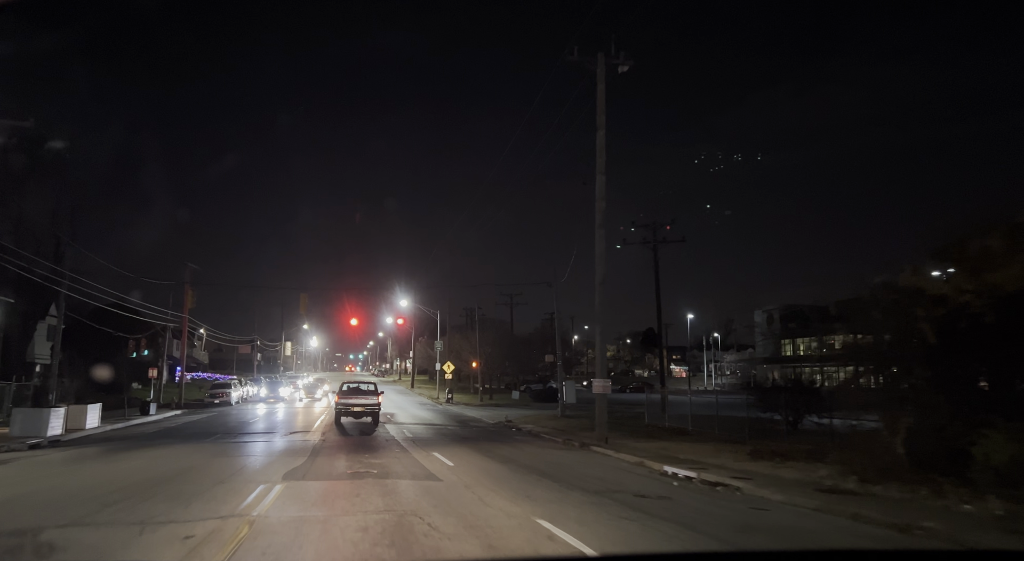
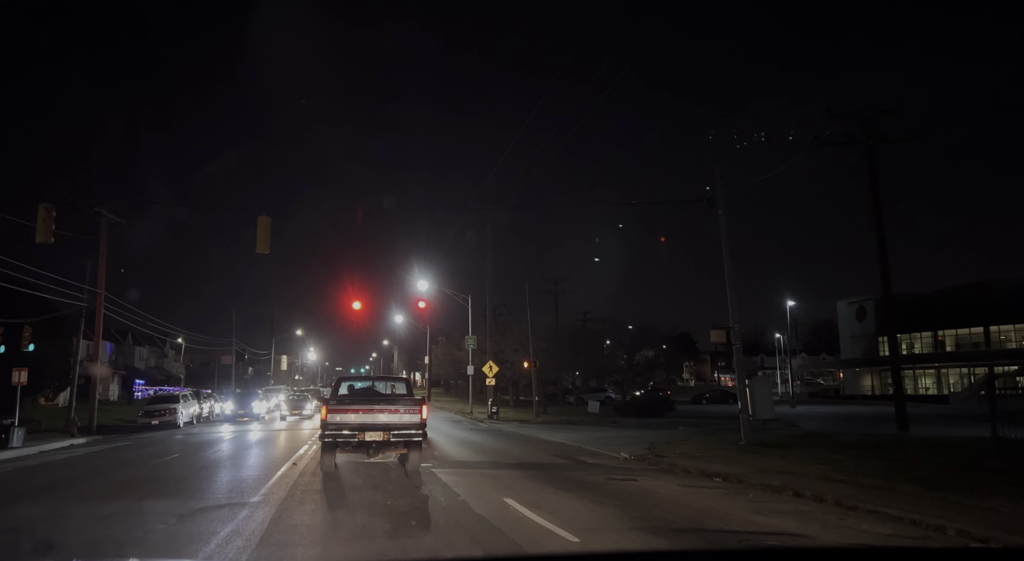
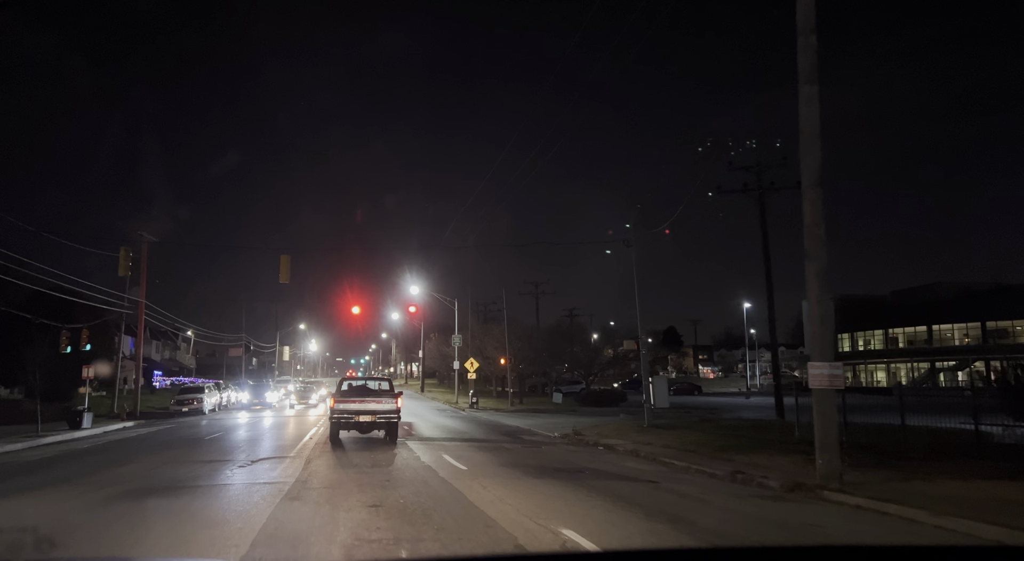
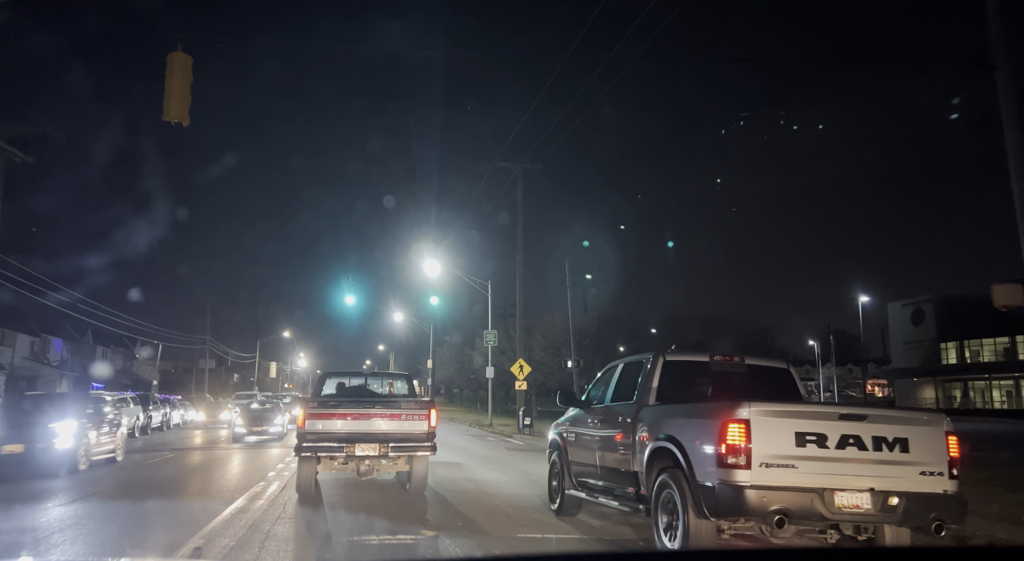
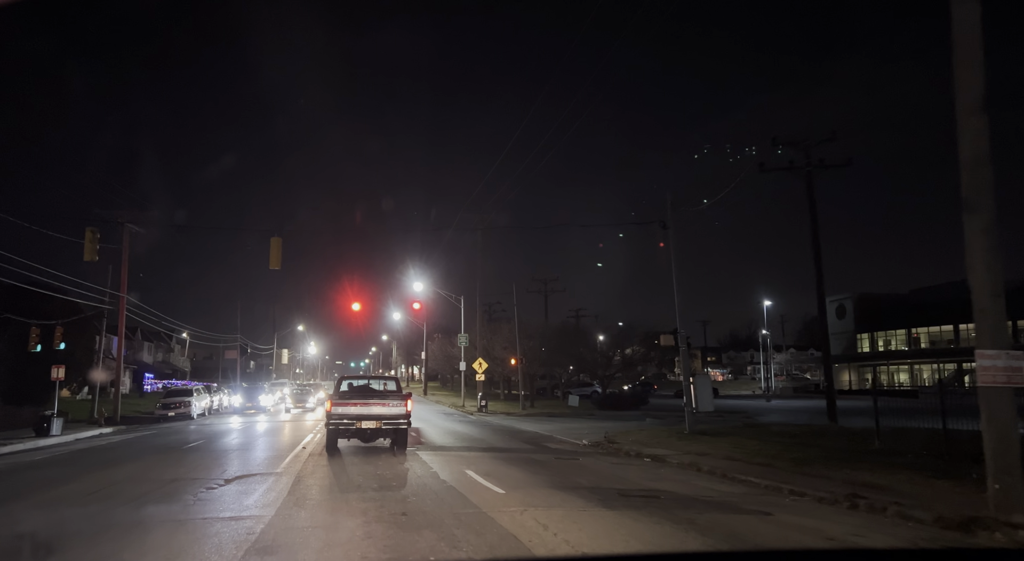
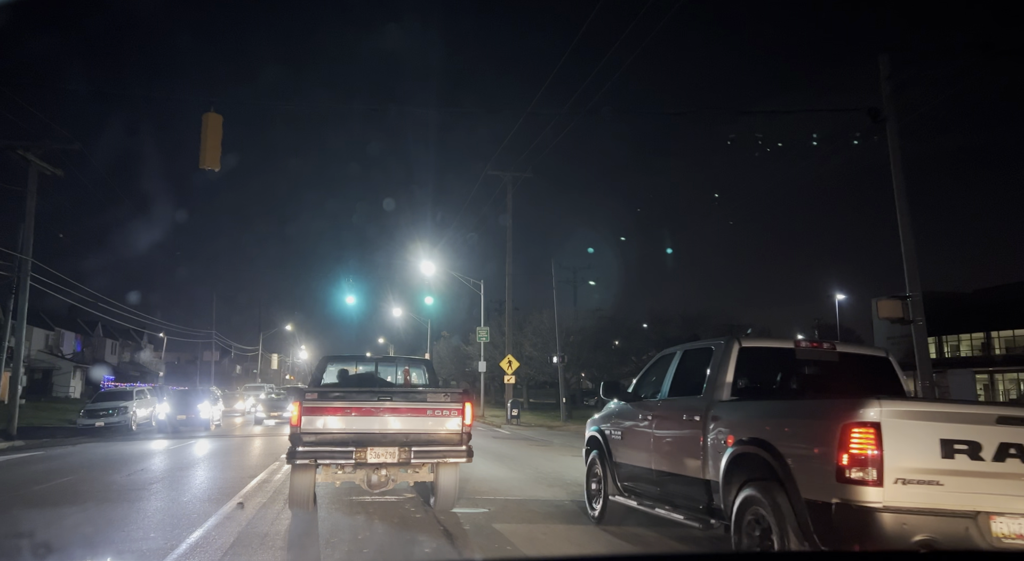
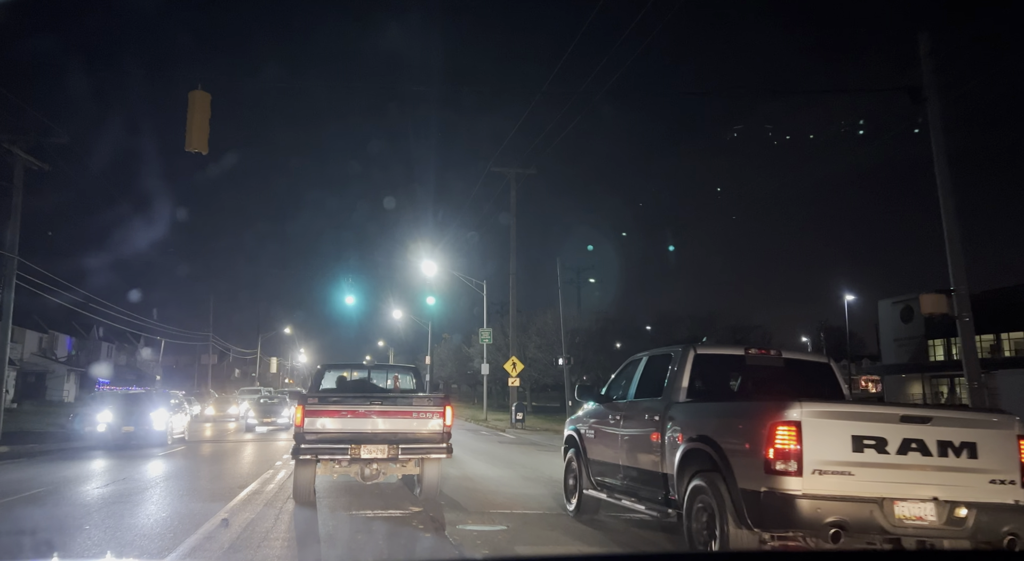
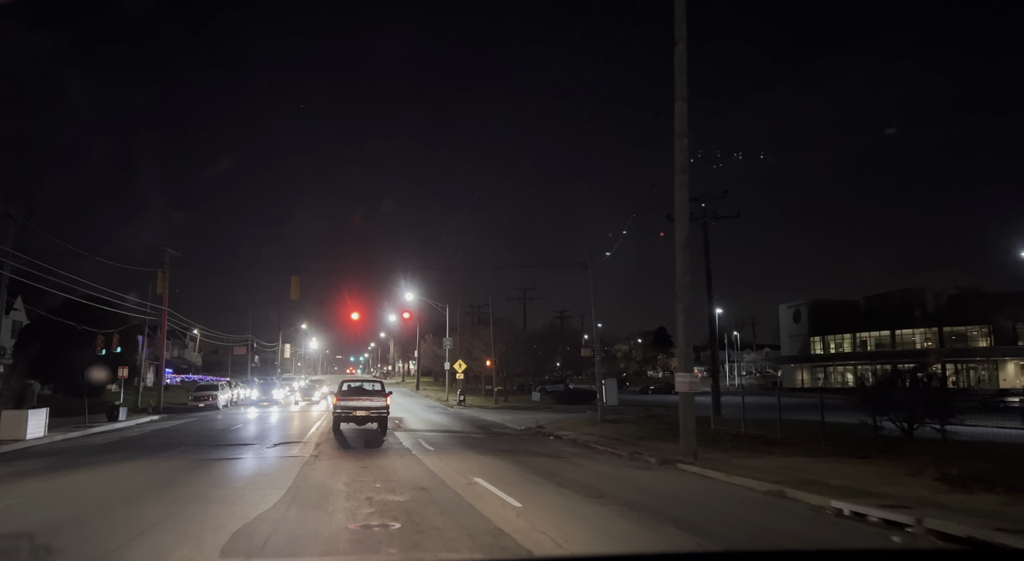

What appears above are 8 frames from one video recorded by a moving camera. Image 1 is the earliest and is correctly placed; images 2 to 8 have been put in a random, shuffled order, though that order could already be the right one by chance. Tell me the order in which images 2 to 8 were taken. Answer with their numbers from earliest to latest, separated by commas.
8, 3, 5, 2, 6, 7, 4
